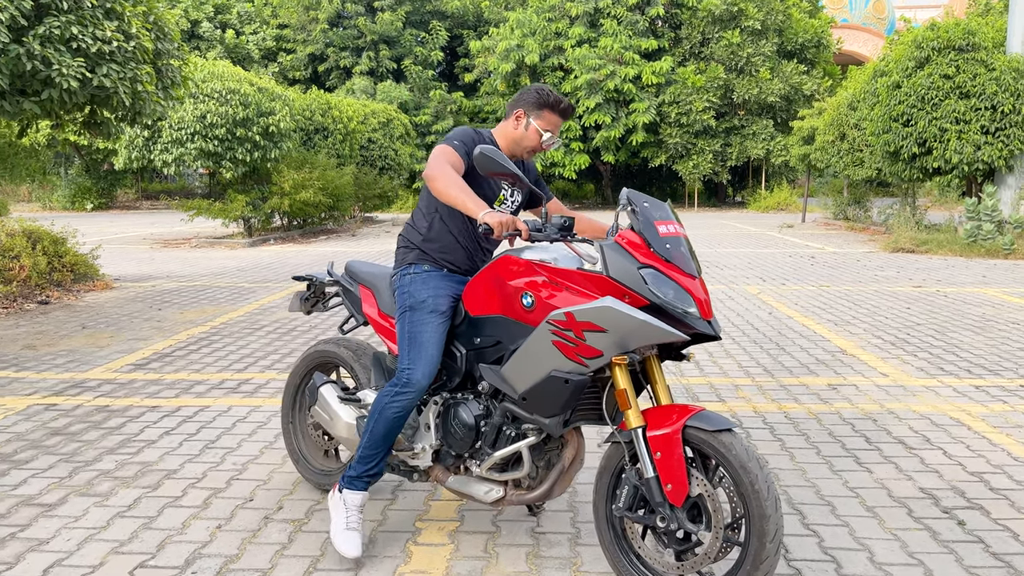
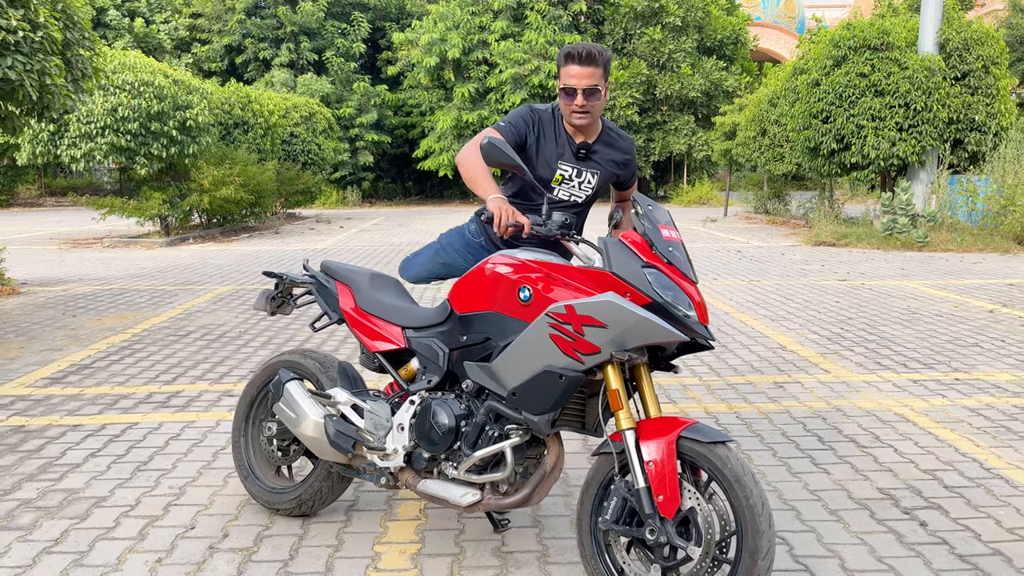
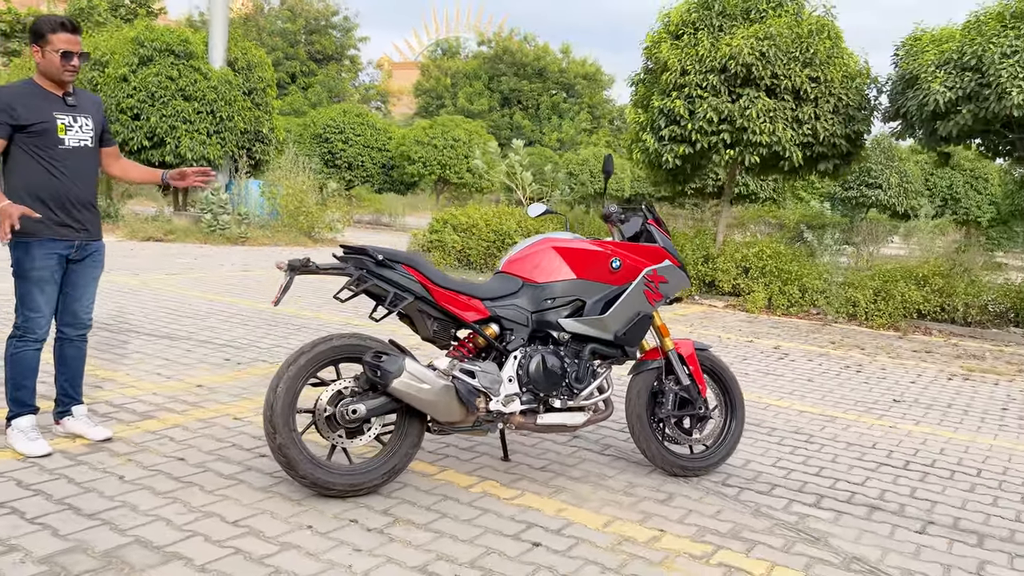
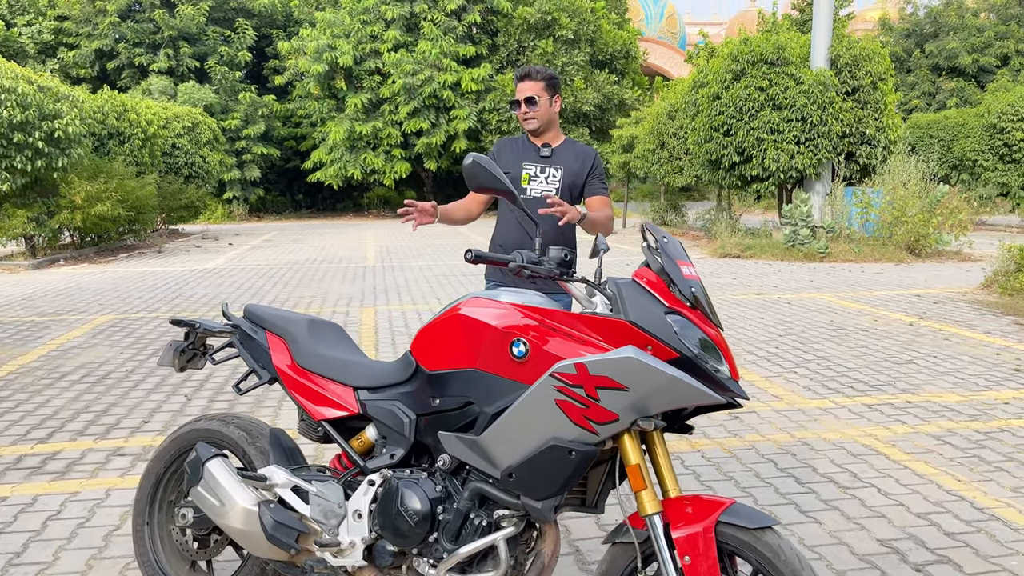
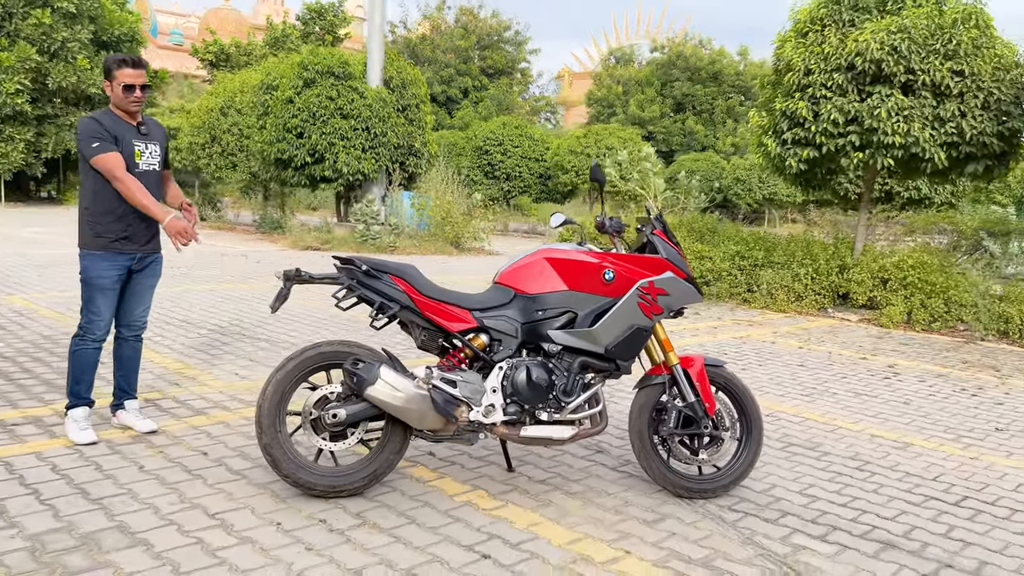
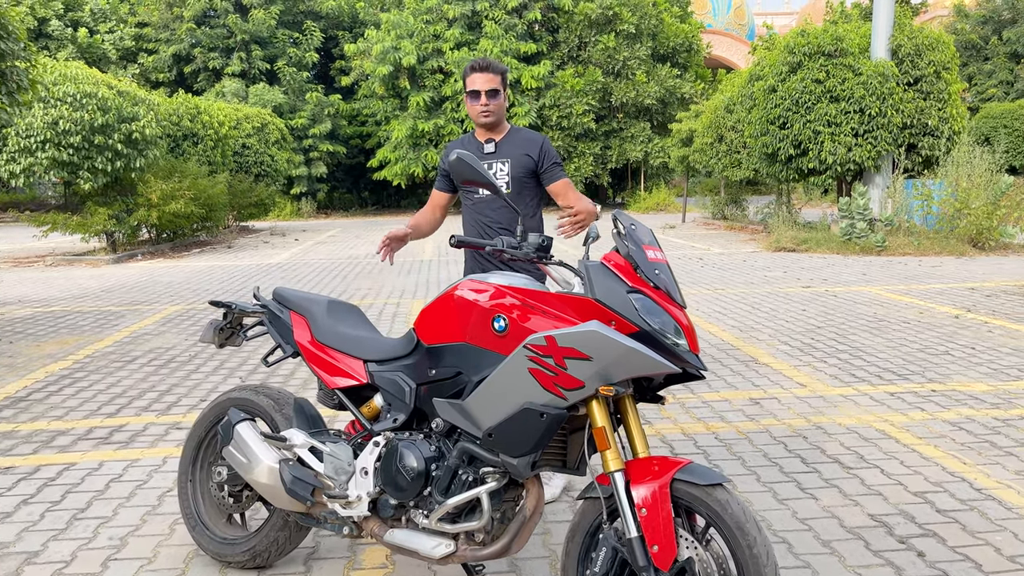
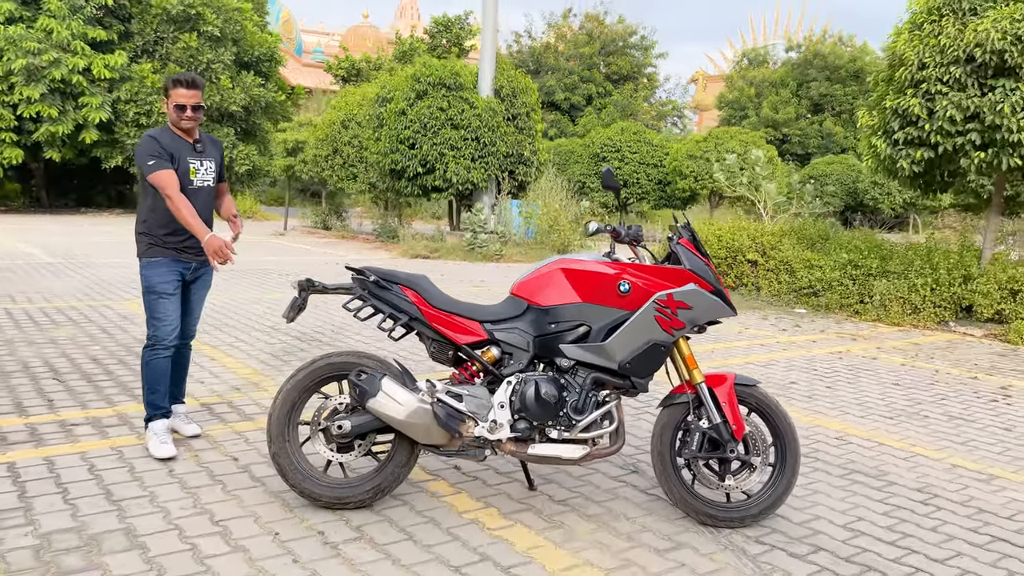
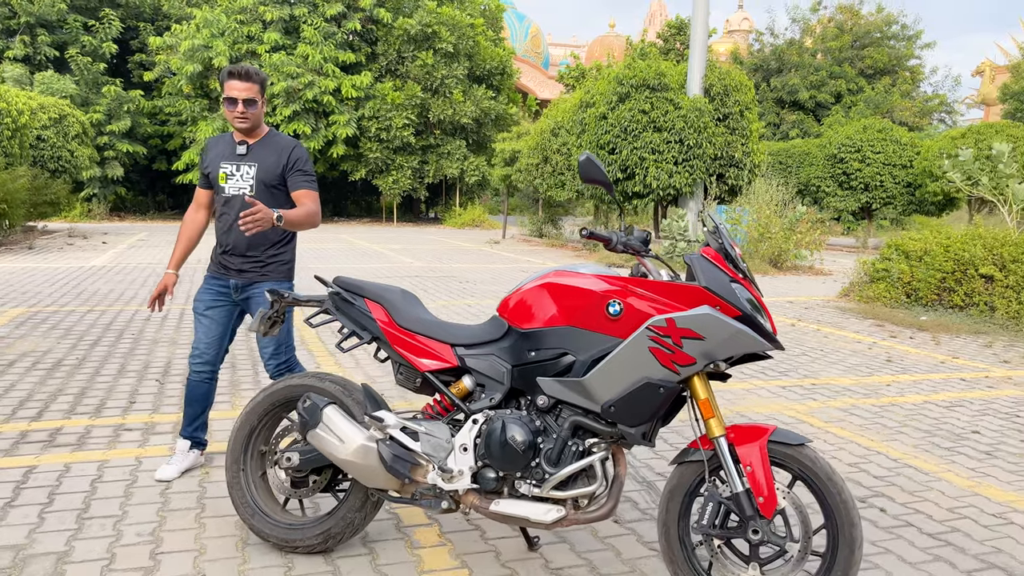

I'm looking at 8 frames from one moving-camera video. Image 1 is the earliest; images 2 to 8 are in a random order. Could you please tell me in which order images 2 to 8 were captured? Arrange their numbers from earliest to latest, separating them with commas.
2, 6, 4, 8, 7, 5, 3
